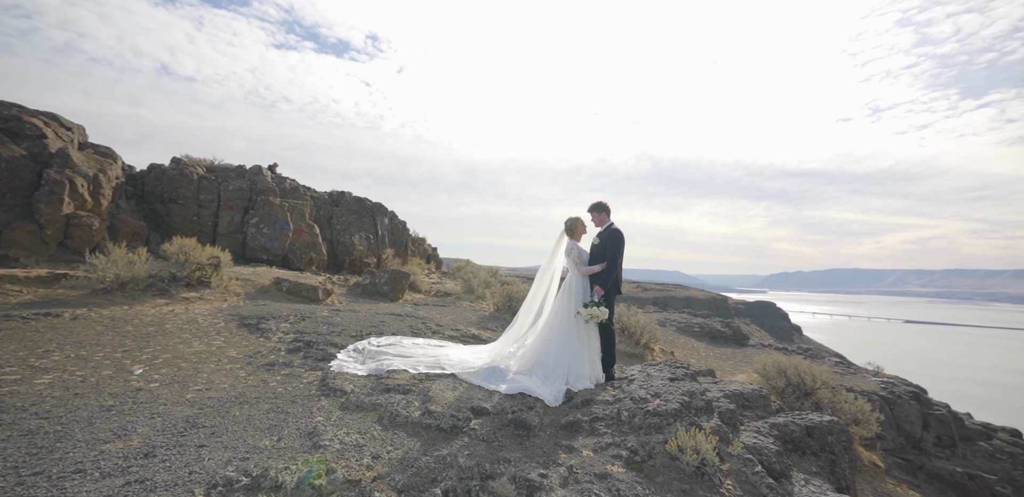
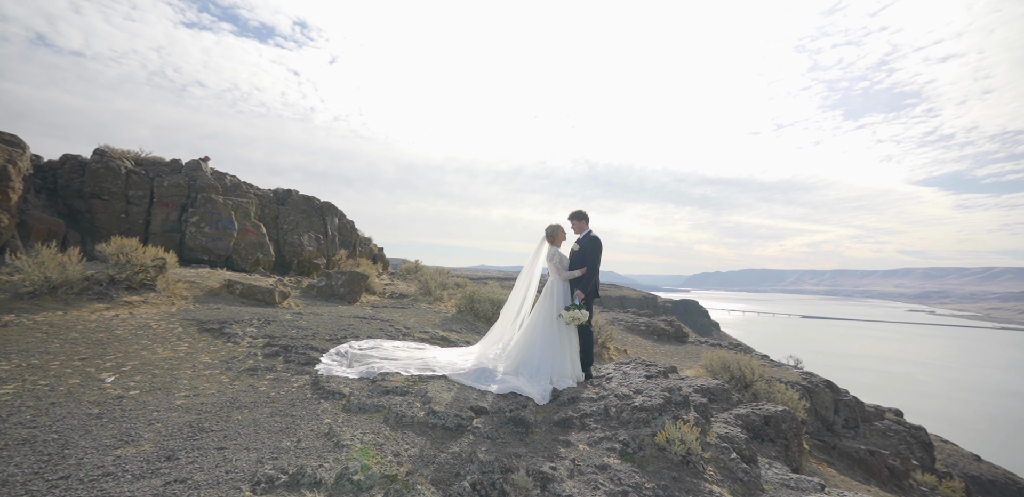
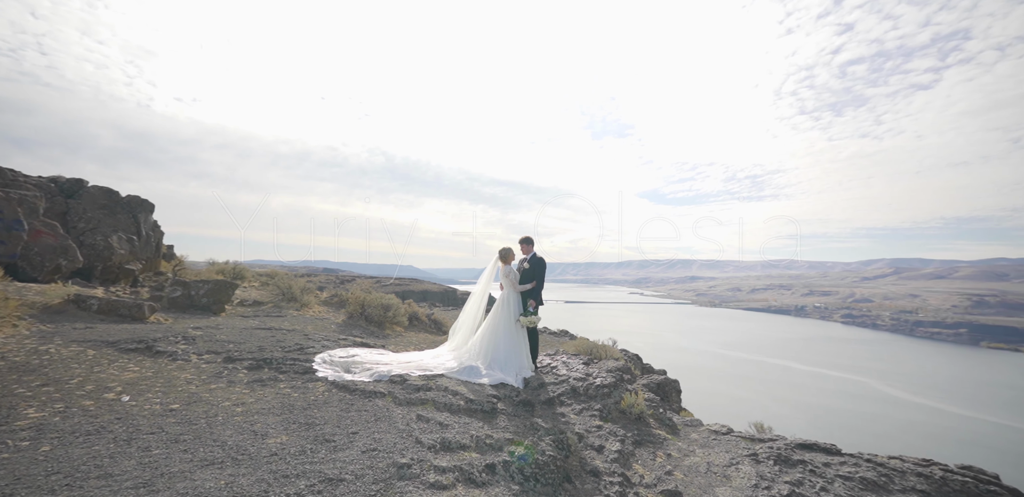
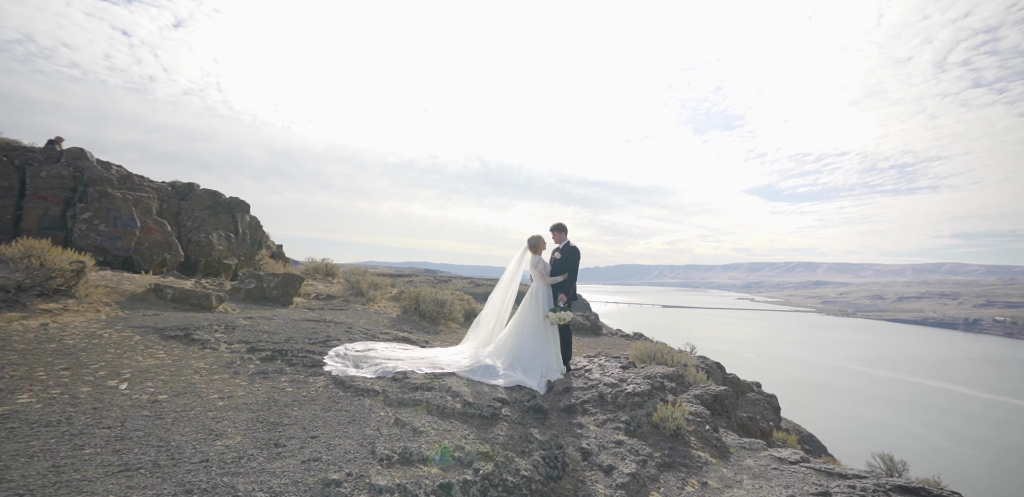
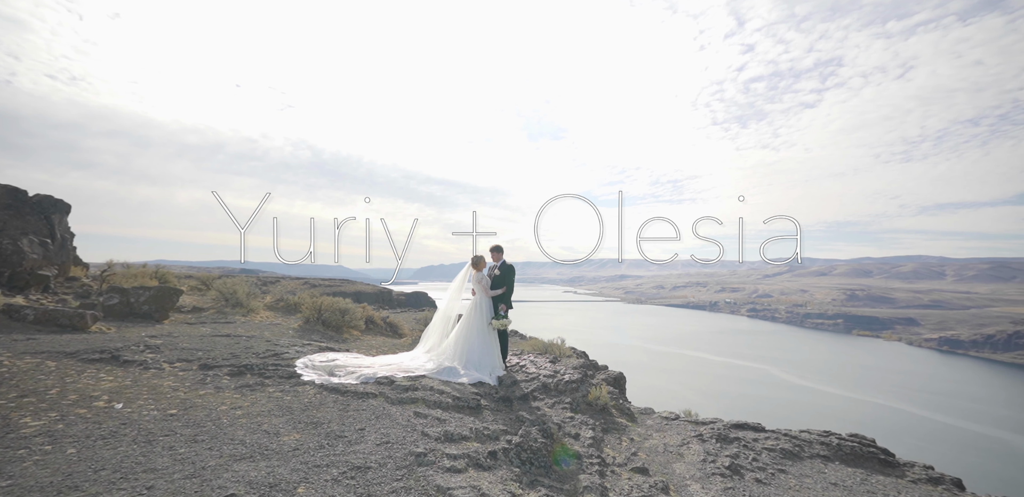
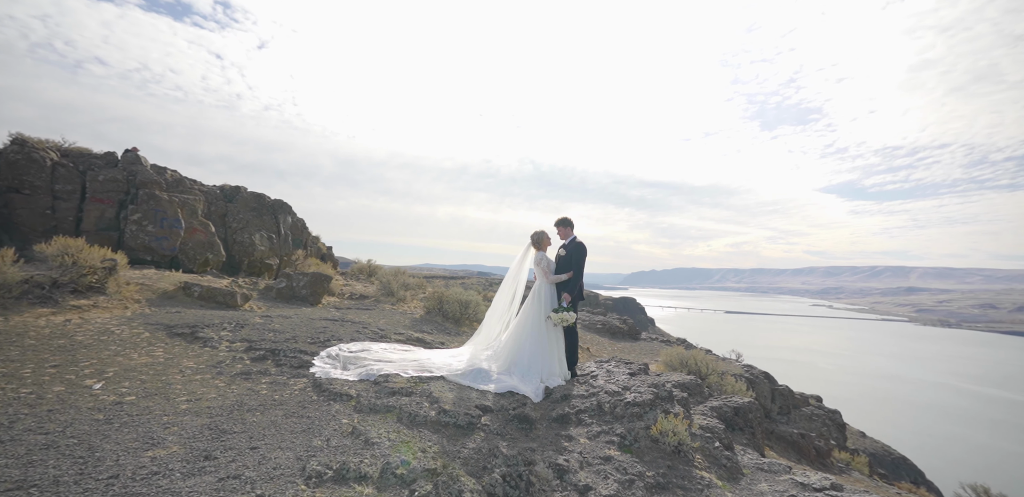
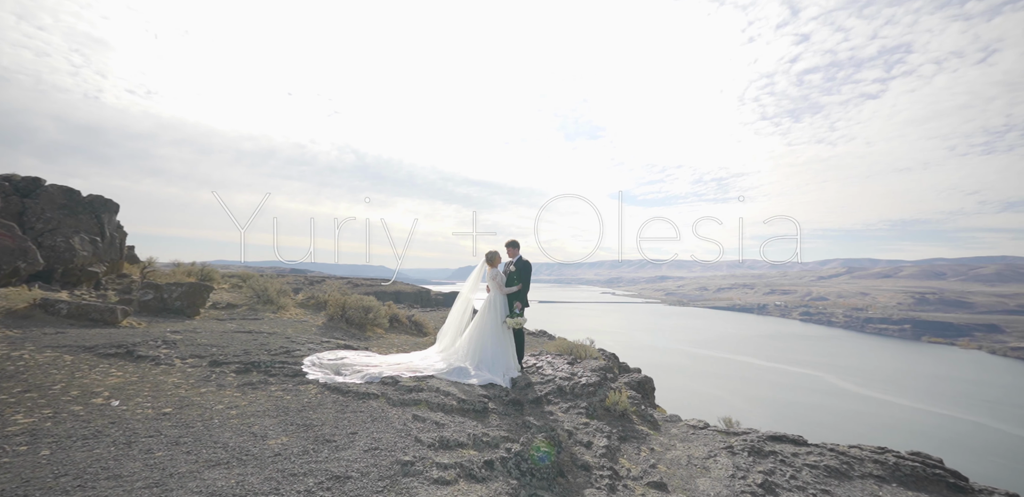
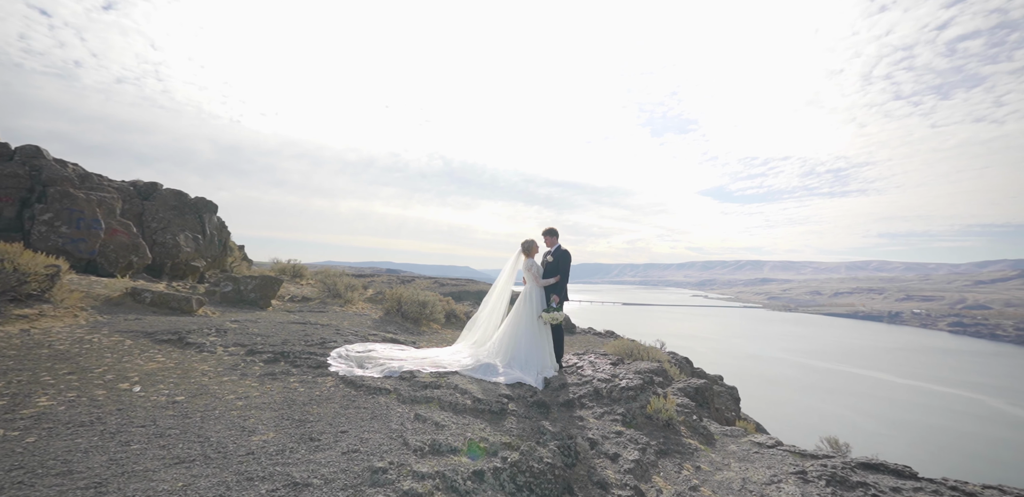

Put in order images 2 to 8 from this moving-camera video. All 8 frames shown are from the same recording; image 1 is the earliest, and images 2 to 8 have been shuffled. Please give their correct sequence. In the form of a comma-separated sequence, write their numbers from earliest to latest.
2, 6, 4, 8, 3, 7, 5
